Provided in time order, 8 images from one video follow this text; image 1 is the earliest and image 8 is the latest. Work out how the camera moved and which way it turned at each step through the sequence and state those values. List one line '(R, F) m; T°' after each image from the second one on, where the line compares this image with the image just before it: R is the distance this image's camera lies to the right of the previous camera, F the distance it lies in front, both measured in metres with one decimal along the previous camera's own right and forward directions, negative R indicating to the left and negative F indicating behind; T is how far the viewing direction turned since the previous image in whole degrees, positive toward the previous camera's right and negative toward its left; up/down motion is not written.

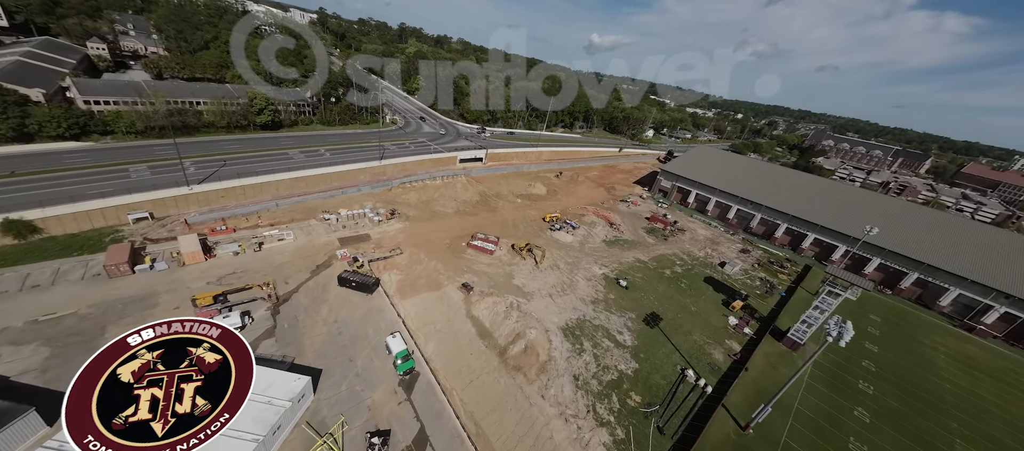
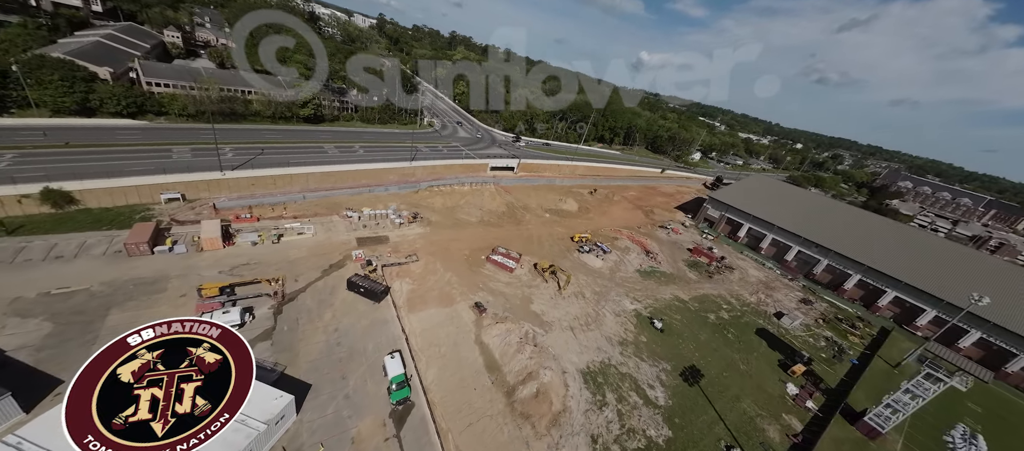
(+0.1, +3.4) m; -5°
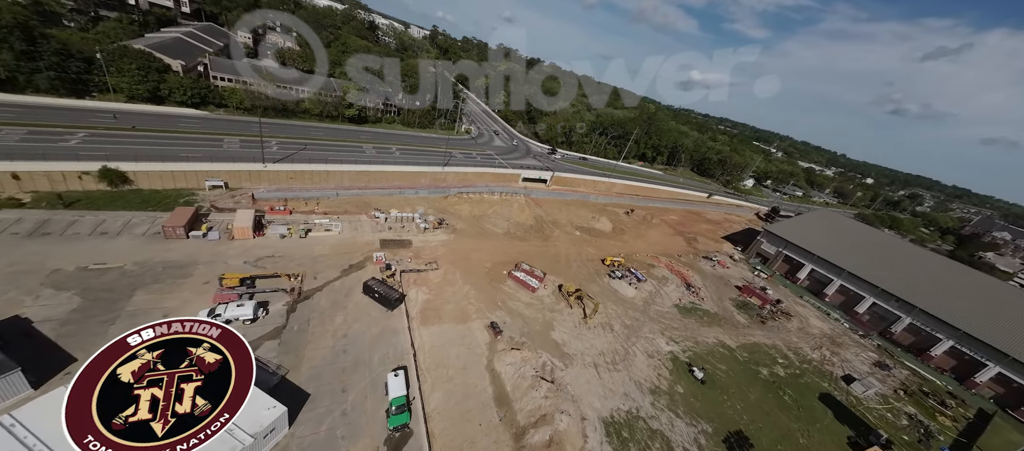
(+0.1, +2.5) m; -6°
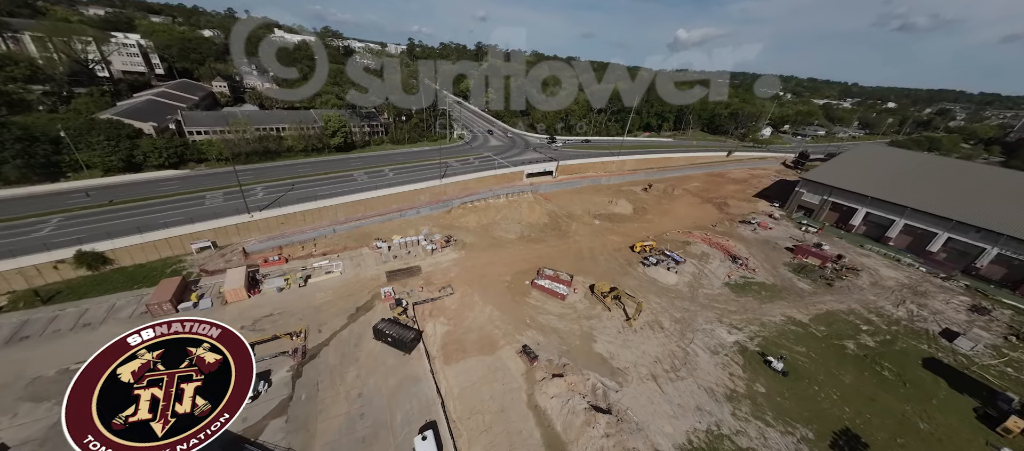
(0.0, +4.1) m; -2°
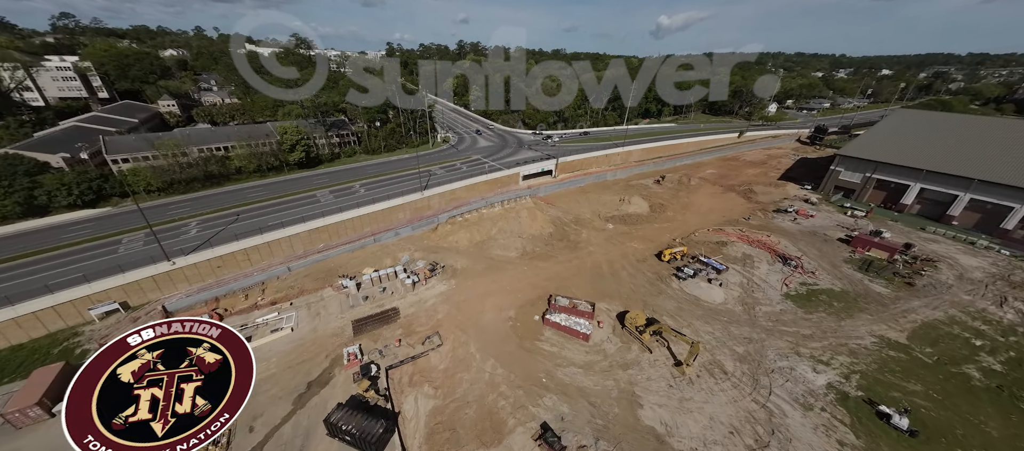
(+0.1, +7.6) m; 0°
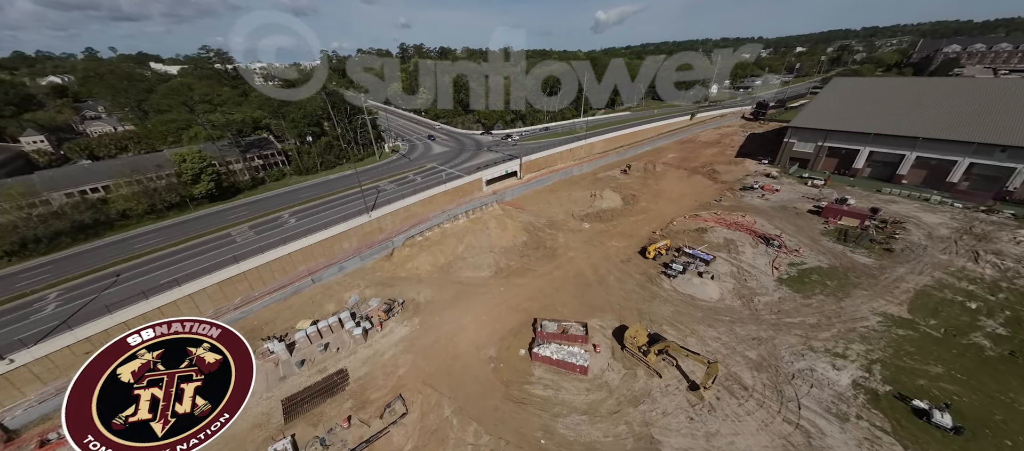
(+0.4, +4.5) m; +6°
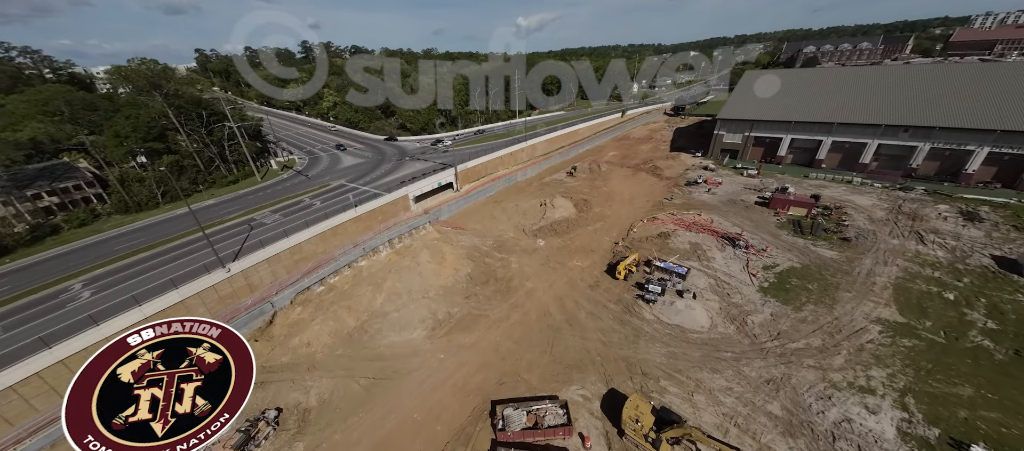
(+0.9, +7.5) m; +11°
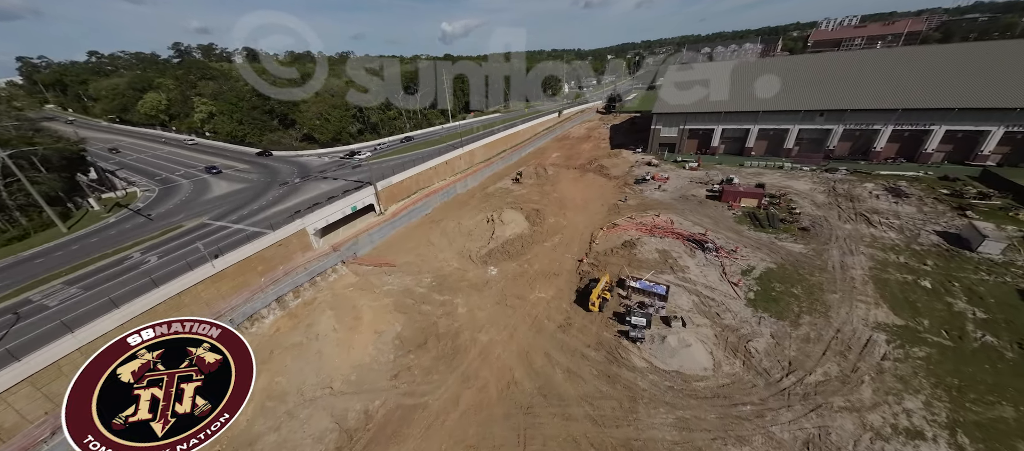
(+0.8, +6.4) m; +10°
